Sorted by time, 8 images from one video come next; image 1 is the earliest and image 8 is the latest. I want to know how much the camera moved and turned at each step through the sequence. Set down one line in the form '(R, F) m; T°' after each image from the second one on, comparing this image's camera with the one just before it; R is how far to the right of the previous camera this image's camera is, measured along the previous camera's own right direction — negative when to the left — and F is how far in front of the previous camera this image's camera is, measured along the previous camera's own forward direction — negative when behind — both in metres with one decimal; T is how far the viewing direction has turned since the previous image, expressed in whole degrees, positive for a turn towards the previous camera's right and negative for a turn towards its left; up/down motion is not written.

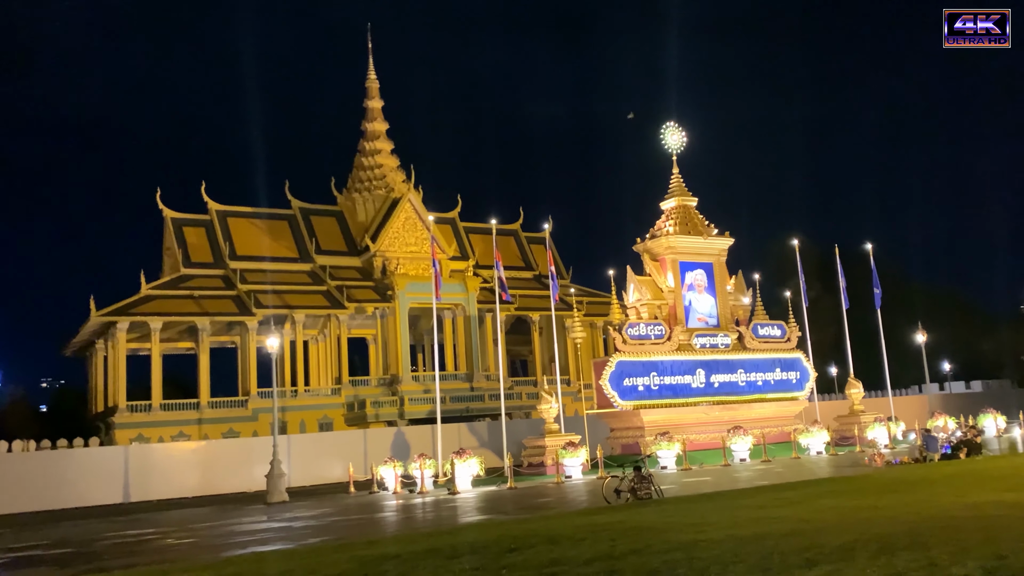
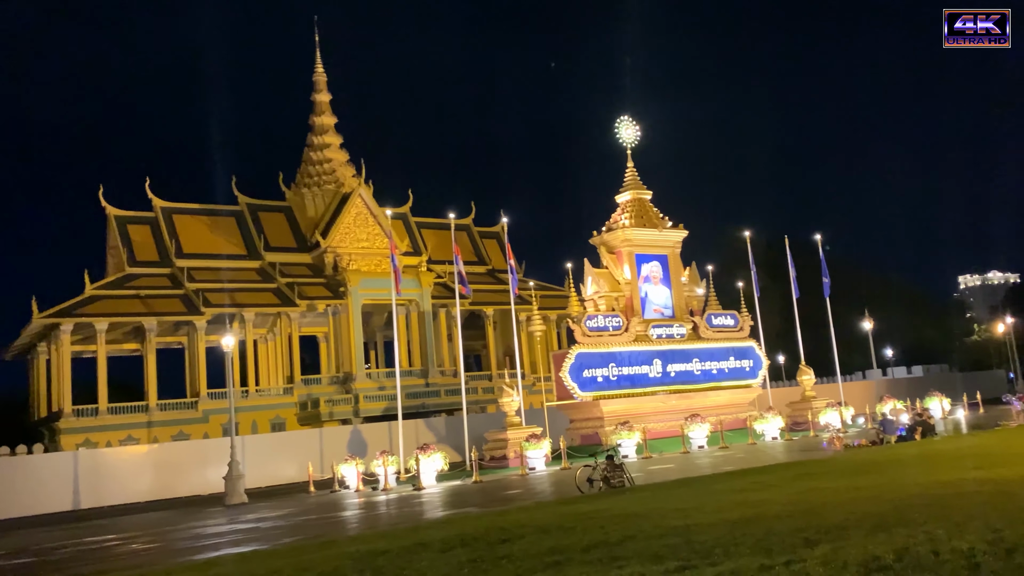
(-0.3, 0.0) m; +3°
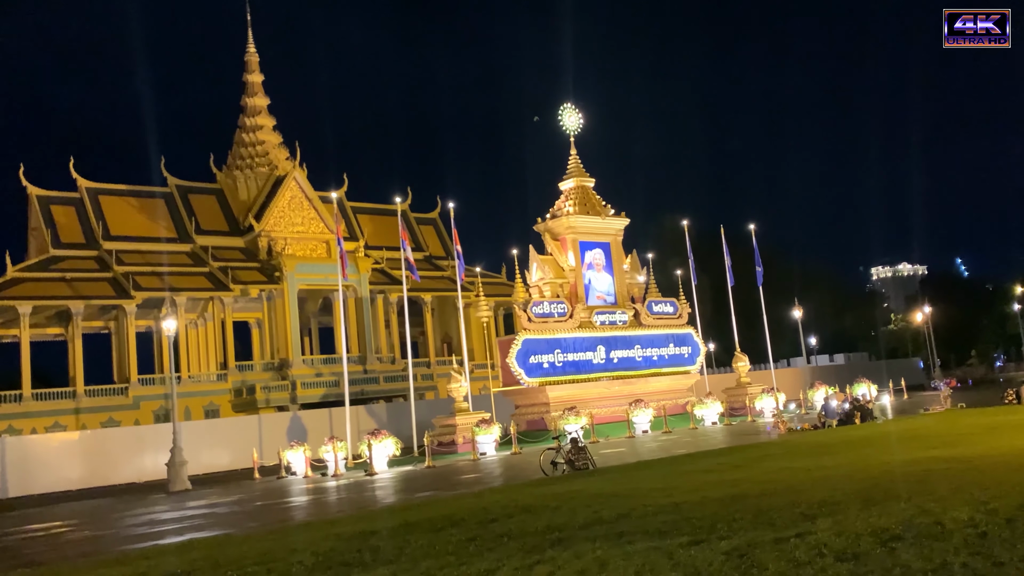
(-0.5, 0.0) m; +5°
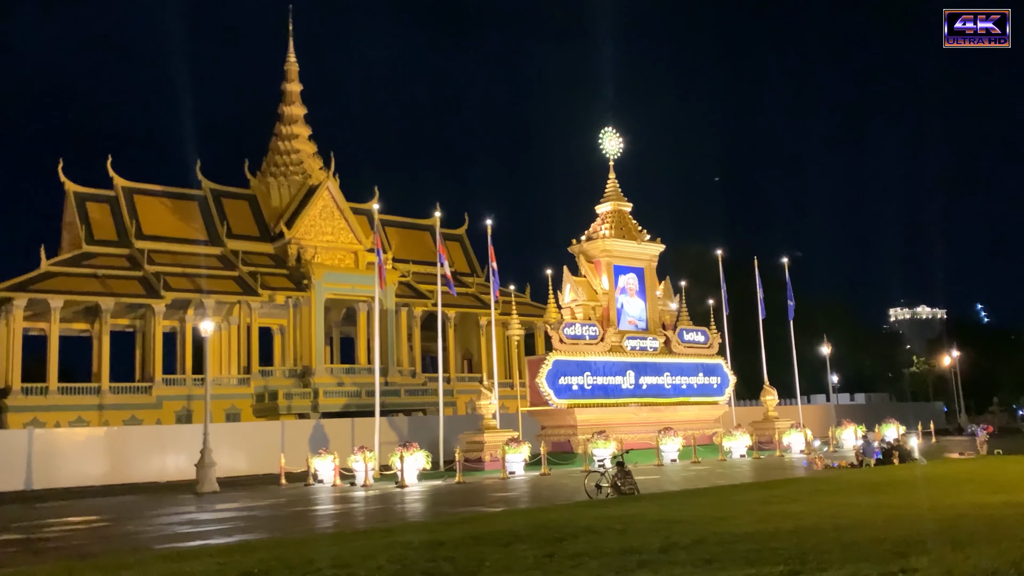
(-0.5, 0.0) m; -1°
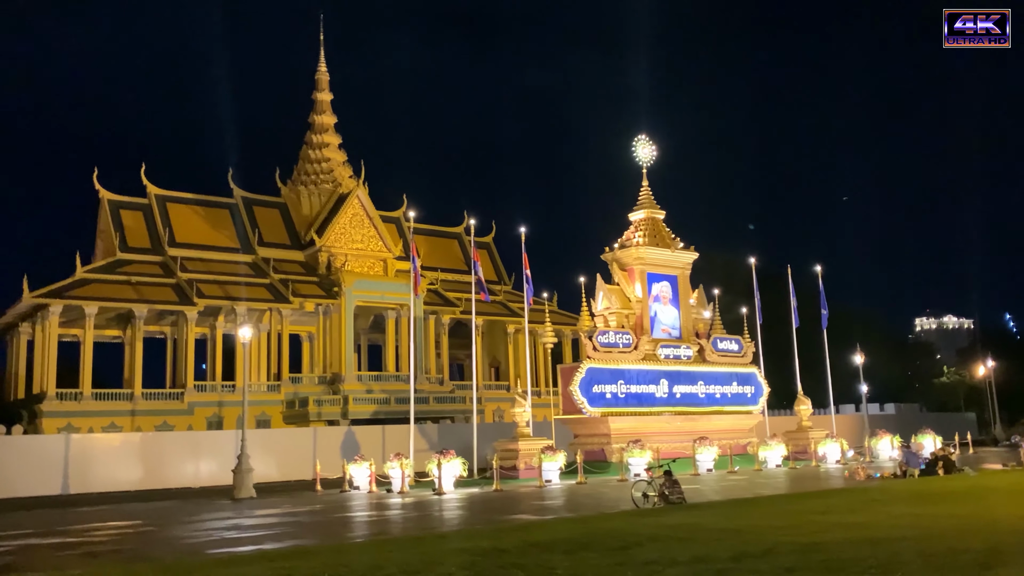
(-0.3, 0.0) m; -1°
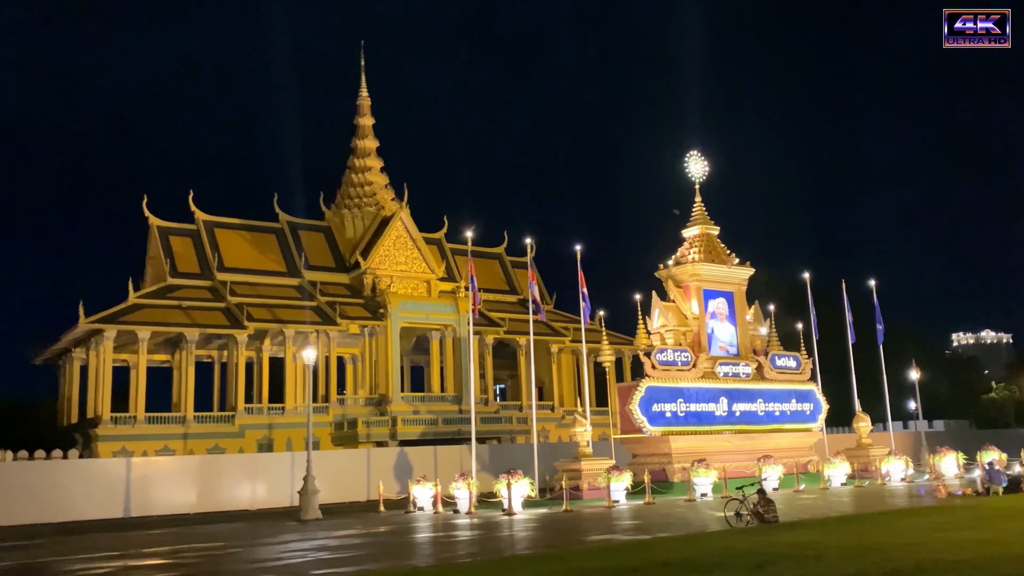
(-0.8, +0.1) m; -2°
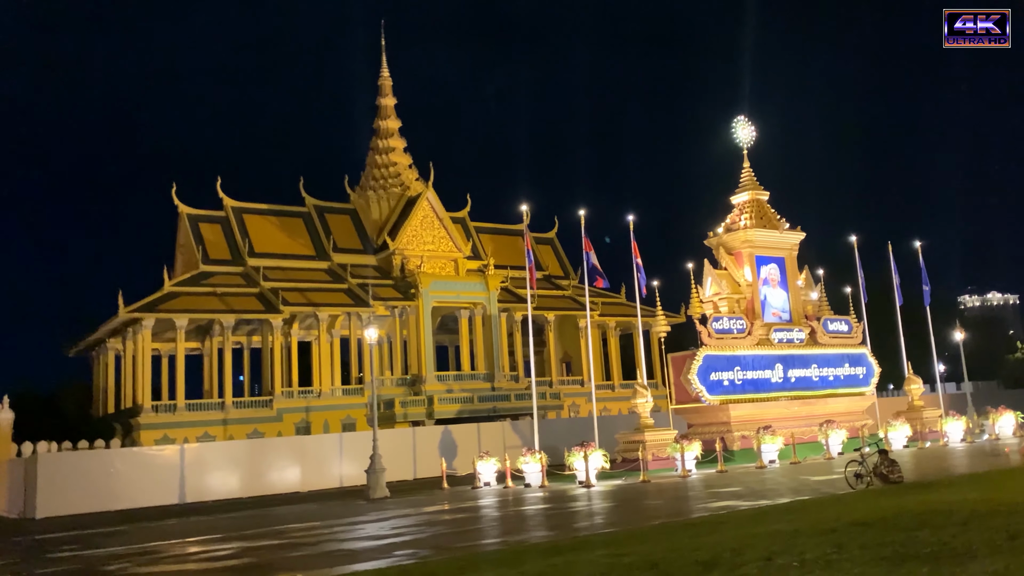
(-1.4, +0.3) m; 0°
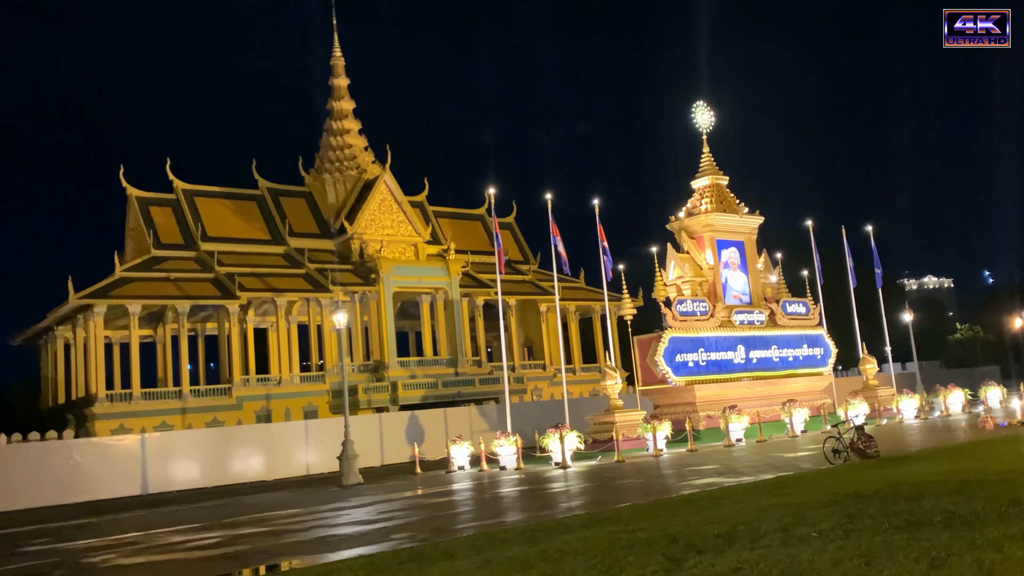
(-0.4, 0.0) m; +3°
